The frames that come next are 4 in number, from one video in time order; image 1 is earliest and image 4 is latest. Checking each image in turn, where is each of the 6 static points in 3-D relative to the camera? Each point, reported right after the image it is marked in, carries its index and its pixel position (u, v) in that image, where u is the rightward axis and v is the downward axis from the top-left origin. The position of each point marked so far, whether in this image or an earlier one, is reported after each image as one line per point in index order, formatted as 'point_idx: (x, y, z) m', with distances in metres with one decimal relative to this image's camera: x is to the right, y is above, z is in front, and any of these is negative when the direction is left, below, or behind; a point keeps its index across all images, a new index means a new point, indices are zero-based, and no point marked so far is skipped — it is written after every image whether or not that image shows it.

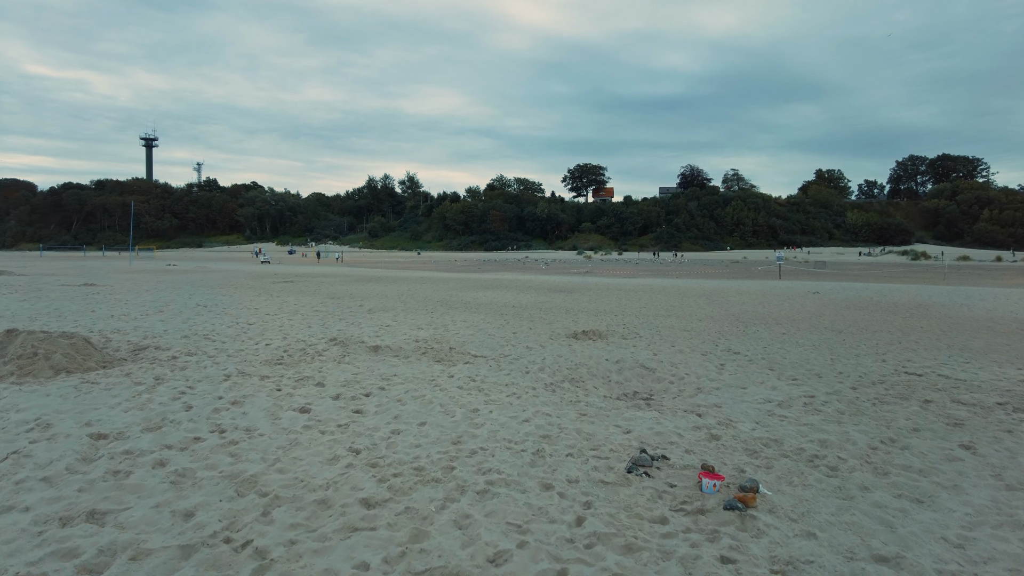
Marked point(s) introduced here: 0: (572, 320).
0: (+1.3, -0.7, +13.9) m
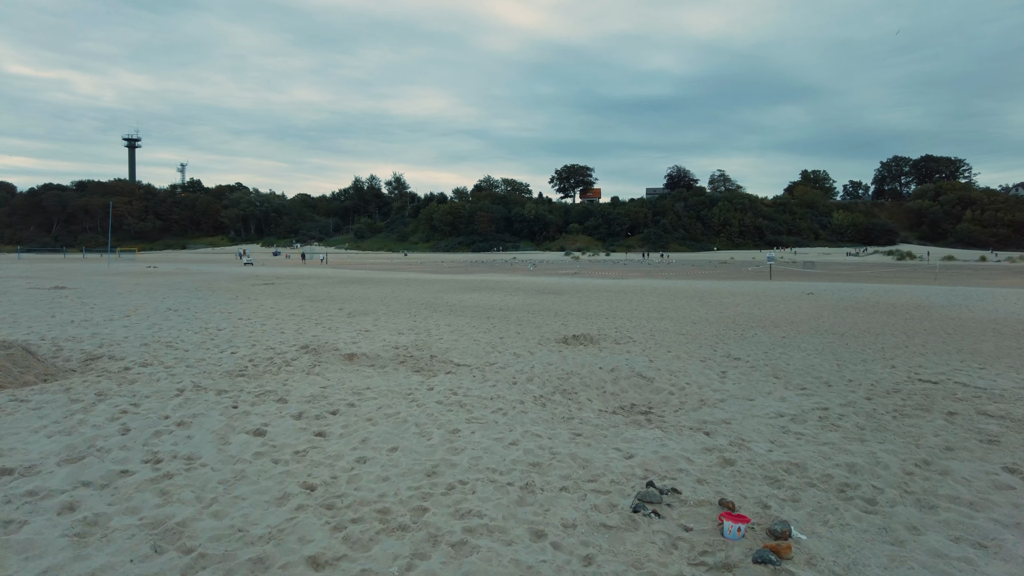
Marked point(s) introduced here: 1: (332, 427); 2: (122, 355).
0: (+1.0, -0.7, +13.3) m
1: (-1.4, -1.1, +5.0) m
2: (-4.9, -0.8, +8.3) m
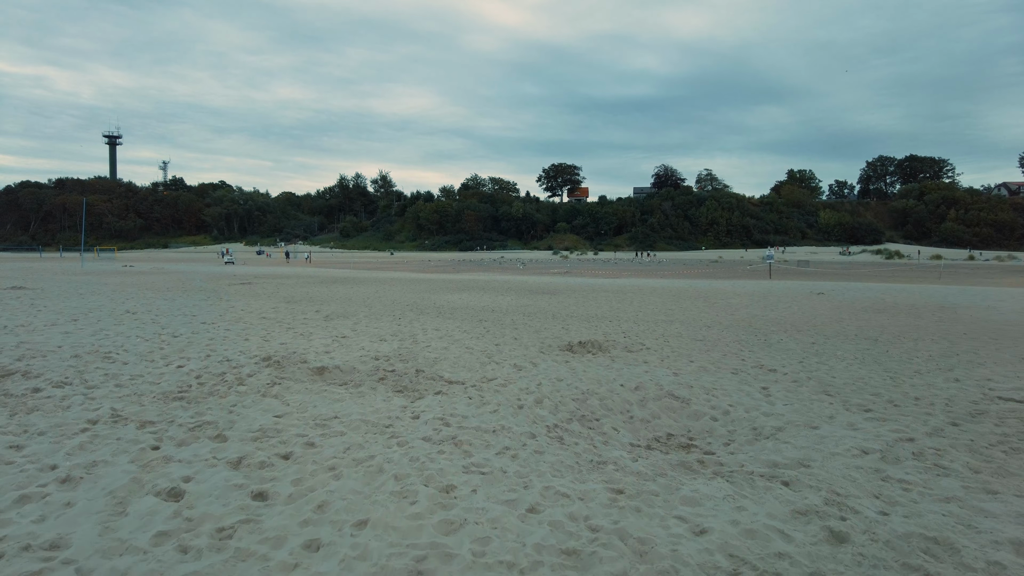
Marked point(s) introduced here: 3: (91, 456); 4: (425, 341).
0: (+0.9, -0.7, +11.9) m
1: (-1.3, -1.1, +3.7) m
2: (-4.9, -0.9, +6.8) m
3: (-2.6, -1.0, +4.0) m
4: (-1.3, -0.8, +10.2) m
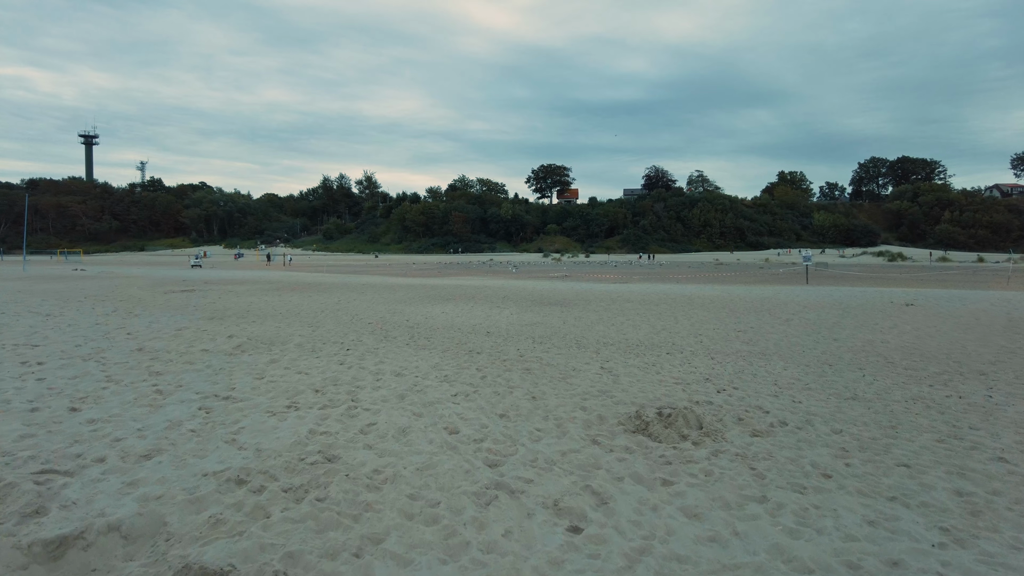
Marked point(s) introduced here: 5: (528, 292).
0: (+1.0, -0.9, +7.3) m
1: (-1.0, -1.3, -1.0) m
2: (-4.7, -1.1, +2.1) m
3: (-2.3, -1.2, -0.7) m
4: (-1.2, -1.0, +5.5) m
5: (+0.5, -0.1, +20.0) m
